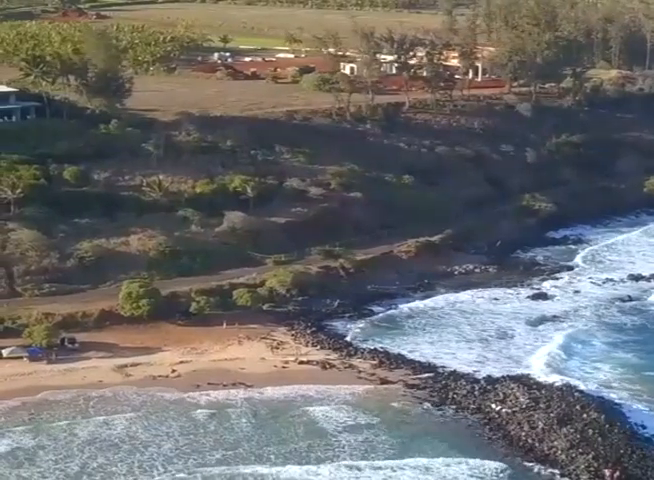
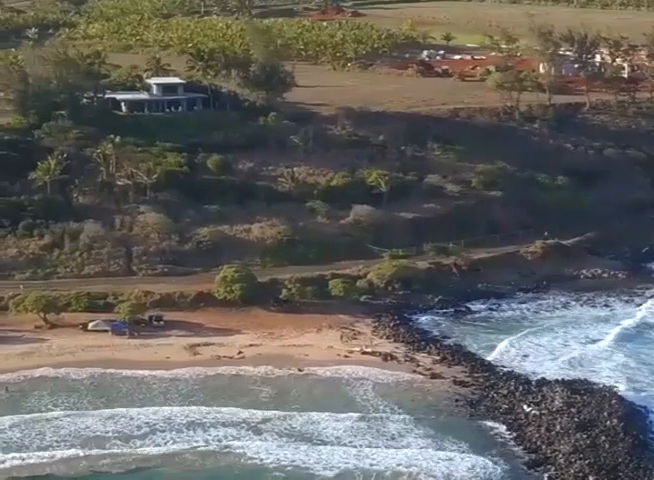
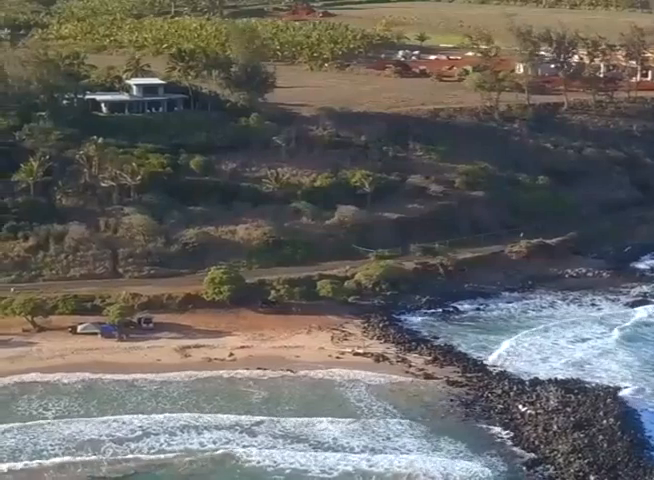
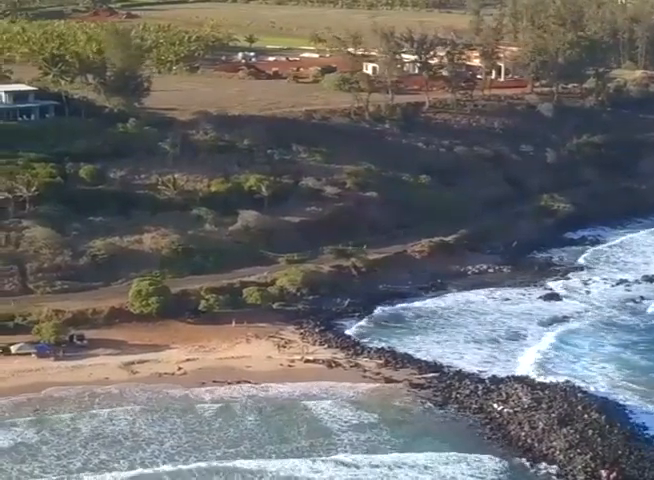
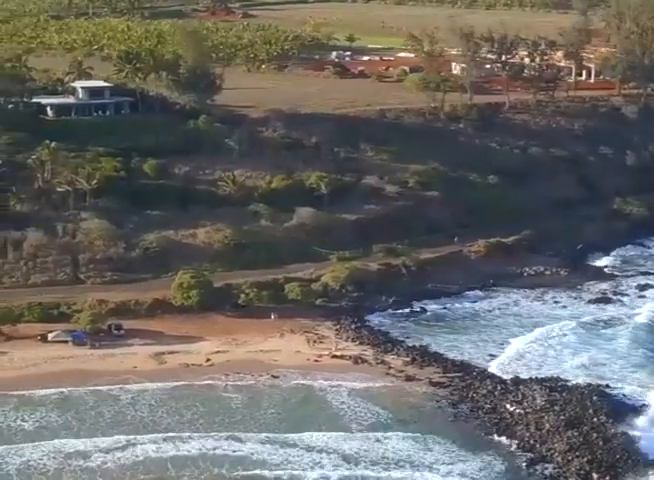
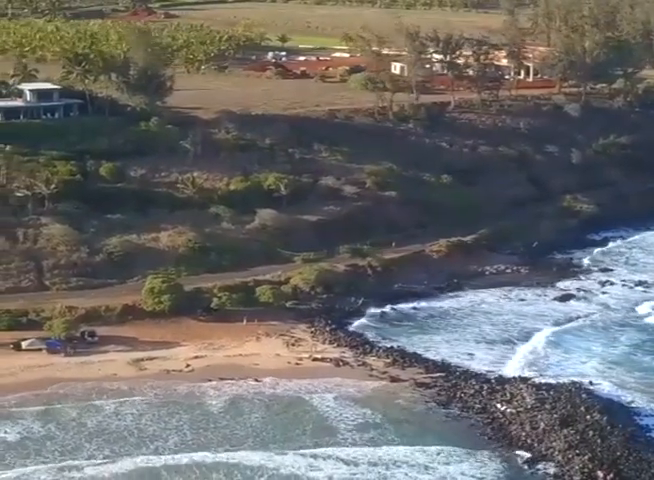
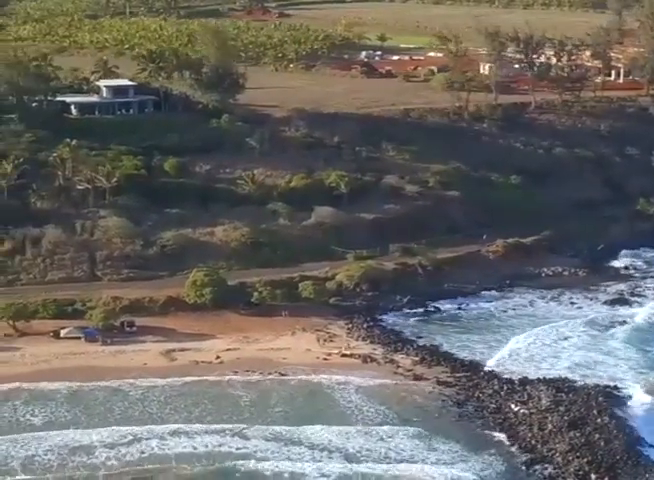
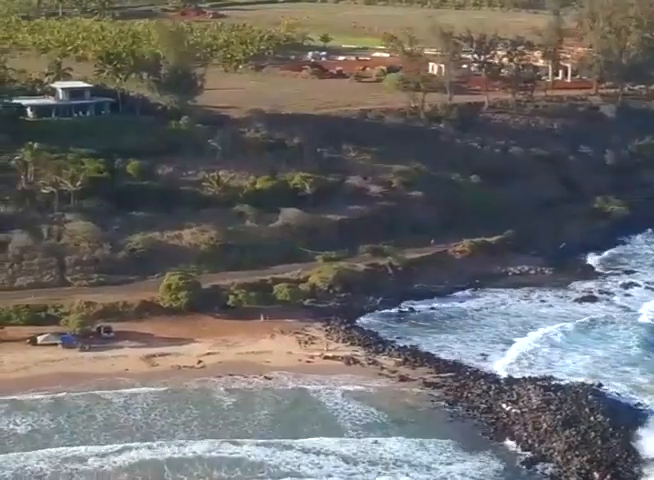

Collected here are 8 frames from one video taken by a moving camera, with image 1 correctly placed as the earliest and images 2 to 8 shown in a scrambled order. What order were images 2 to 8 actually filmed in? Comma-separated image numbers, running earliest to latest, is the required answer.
4, 6, 8, 5, 7, 3, 2
